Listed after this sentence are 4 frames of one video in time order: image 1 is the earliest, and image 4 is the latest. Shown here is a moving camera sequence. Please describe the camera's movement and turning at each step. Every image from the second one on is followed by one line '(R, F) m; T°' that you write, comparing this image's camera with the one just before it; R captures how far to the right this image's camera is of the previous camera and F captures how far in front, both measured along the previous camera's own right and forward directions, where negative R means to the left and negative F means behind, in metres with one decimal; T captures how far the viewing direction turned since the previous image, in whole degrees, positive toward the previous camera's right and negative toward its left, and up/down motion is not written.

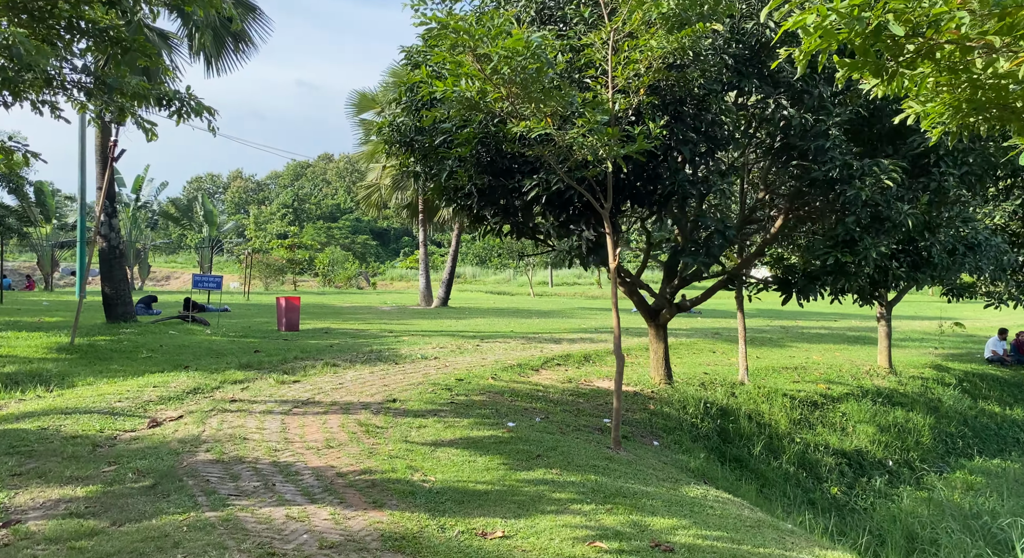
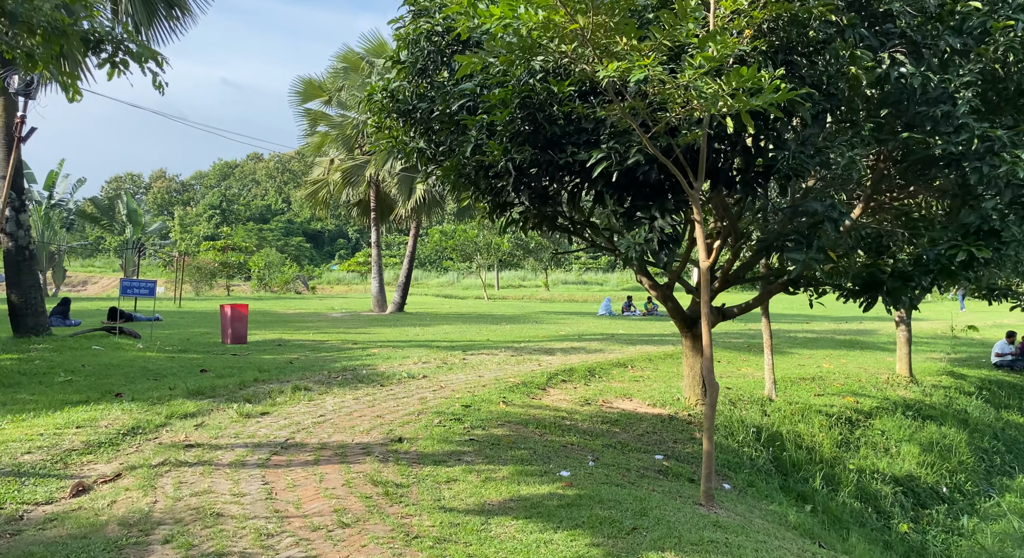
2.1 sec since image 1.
(-0.9, +2.5) m; +4°
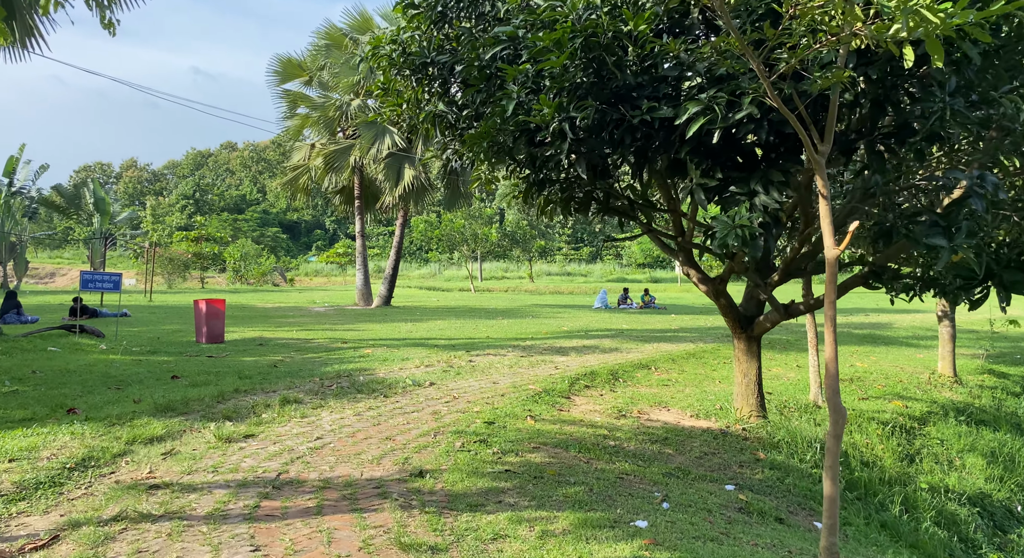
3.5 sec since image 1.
(-0.5, +1.7) m; +1°
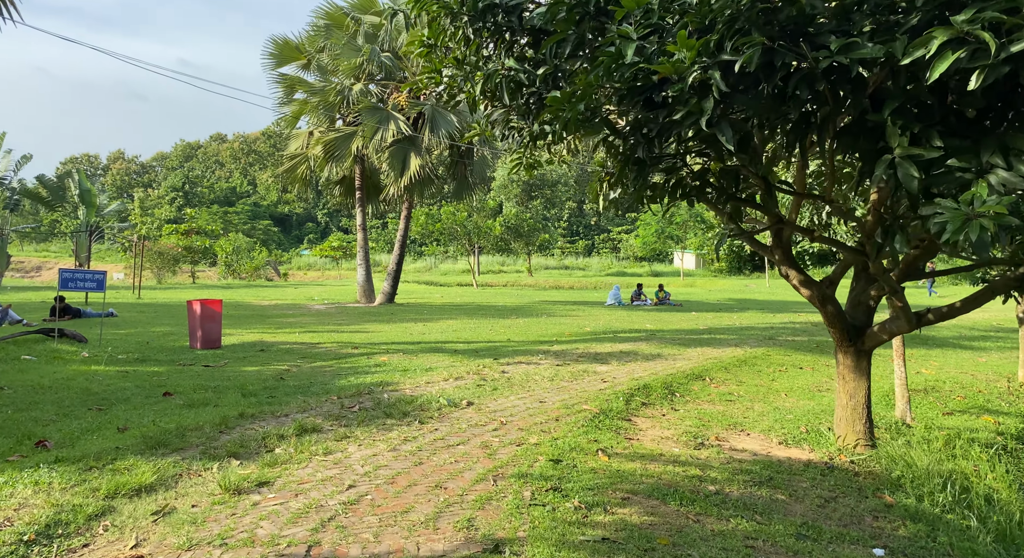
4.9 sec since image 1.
(-0.6, +1.7) m; +1°
